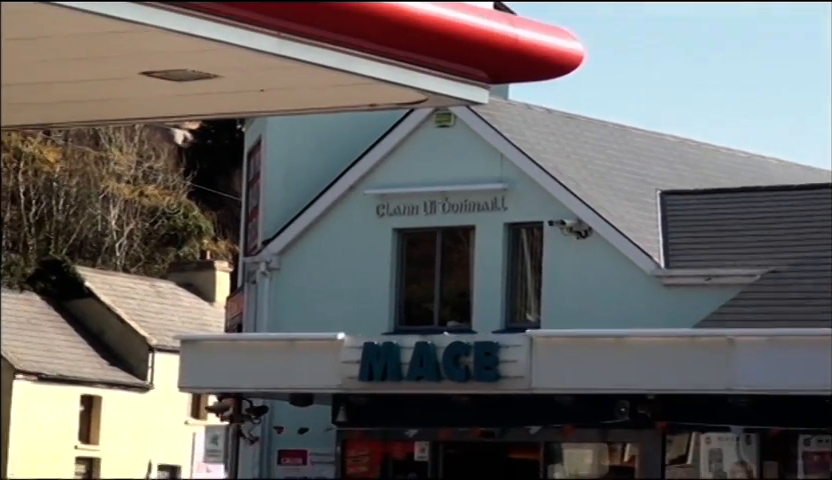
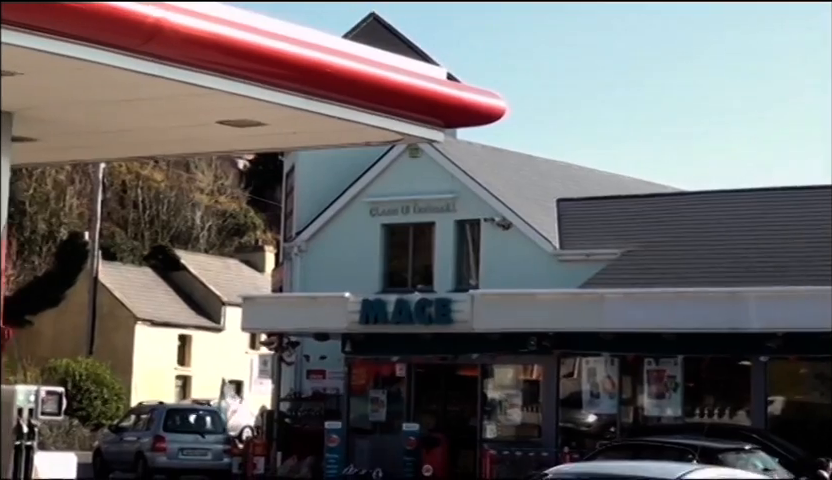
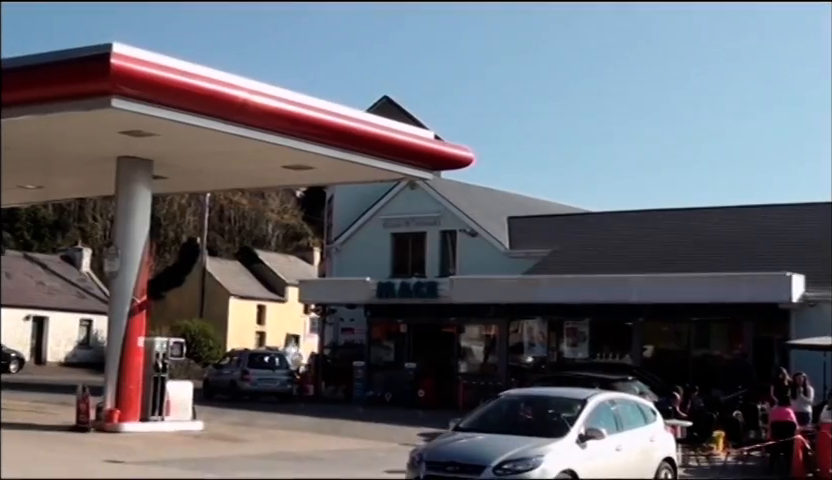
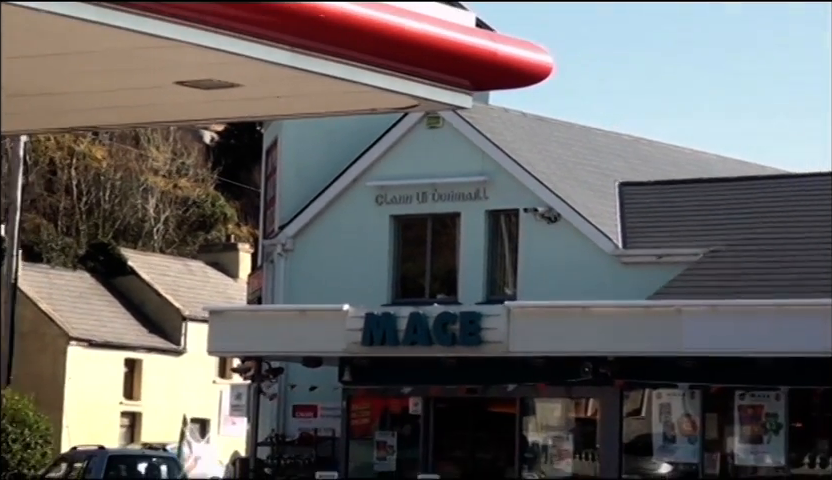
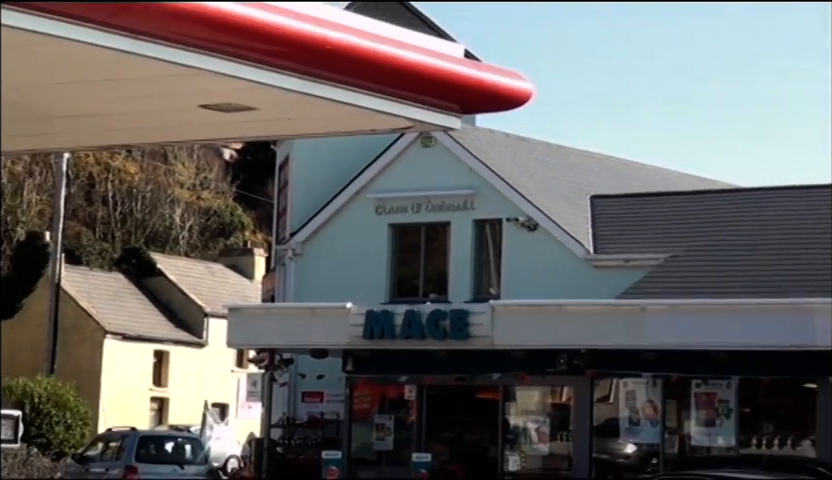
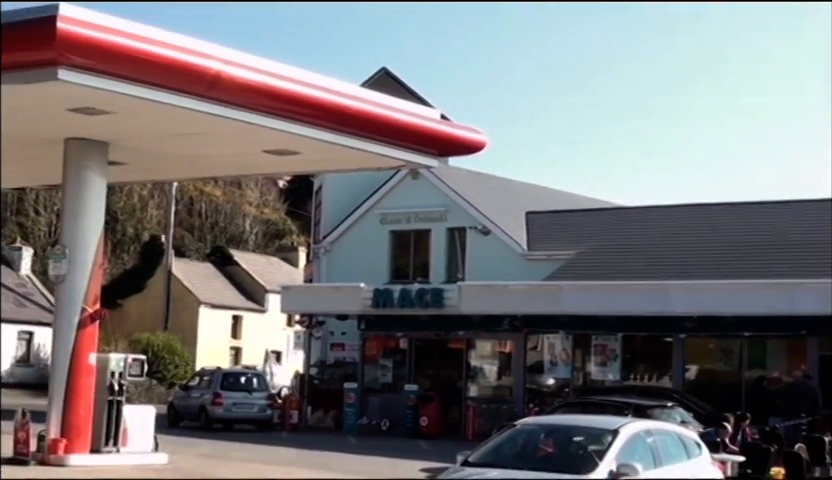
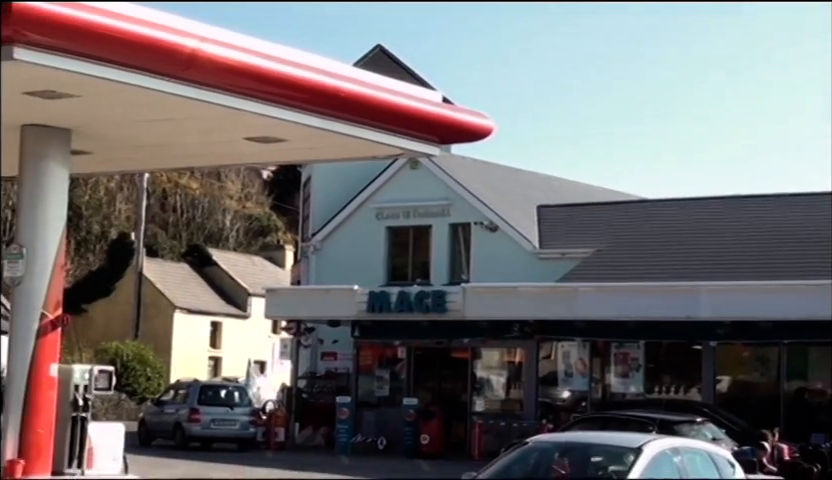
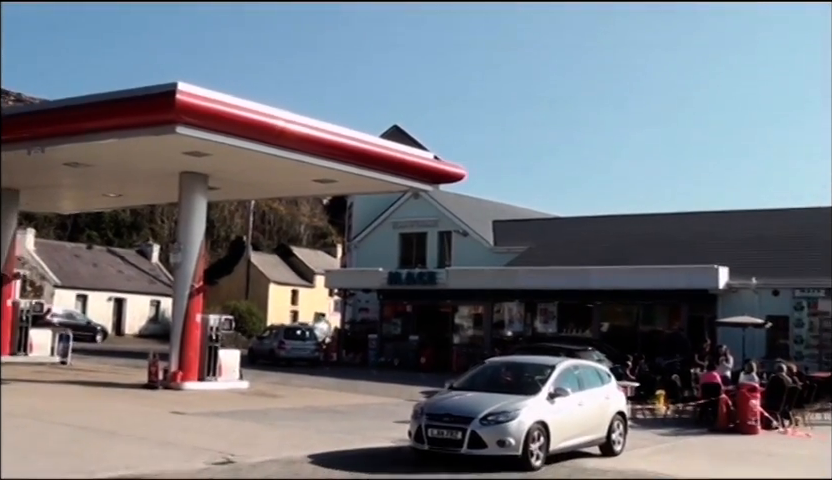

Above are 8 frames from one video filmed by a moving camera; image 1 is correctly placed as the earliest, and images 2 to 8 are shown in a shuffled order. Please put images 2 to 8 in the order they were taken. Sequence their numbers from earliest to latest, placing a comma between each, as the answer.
4, 5, 2, 7, 6, 3, 8
